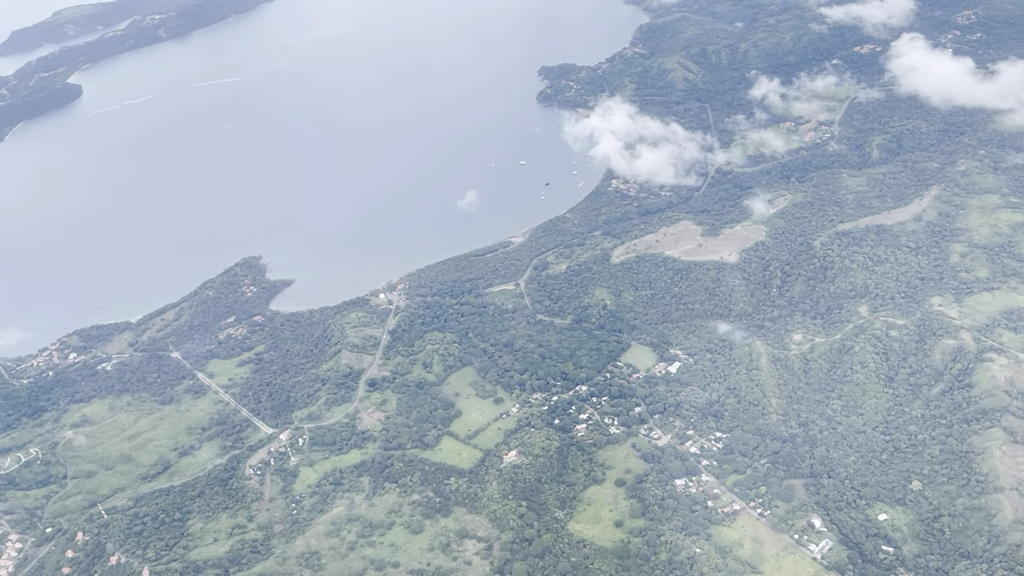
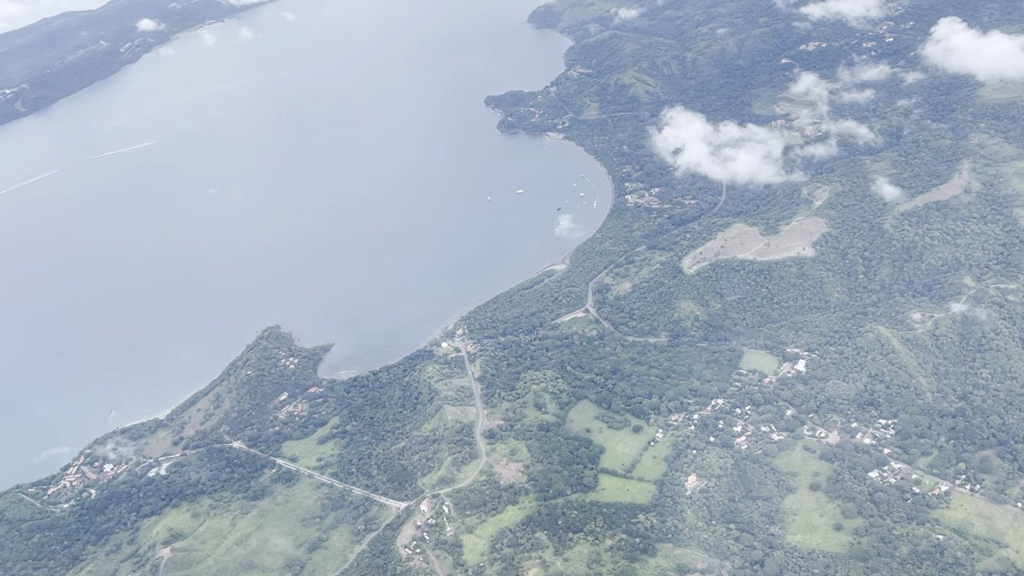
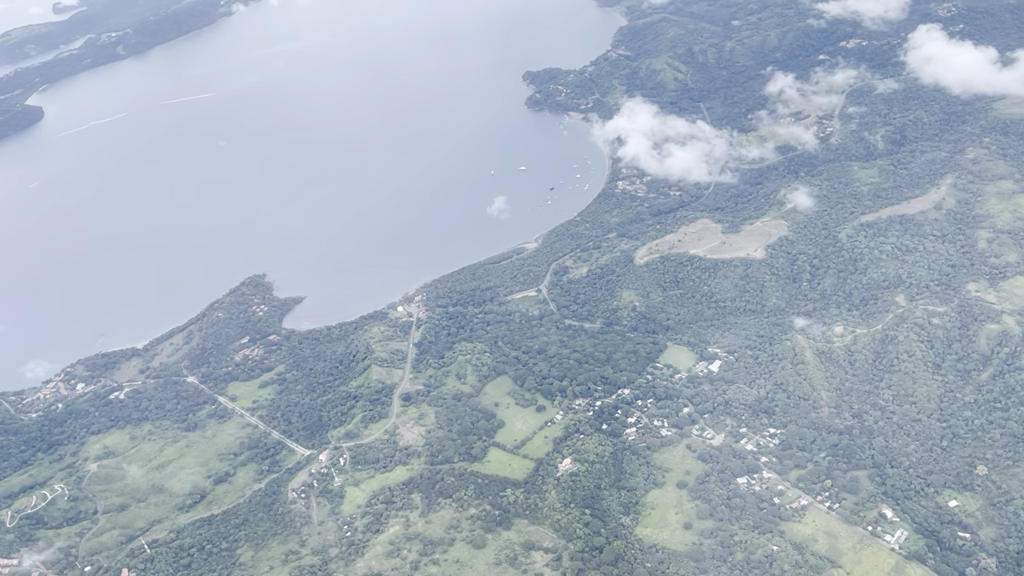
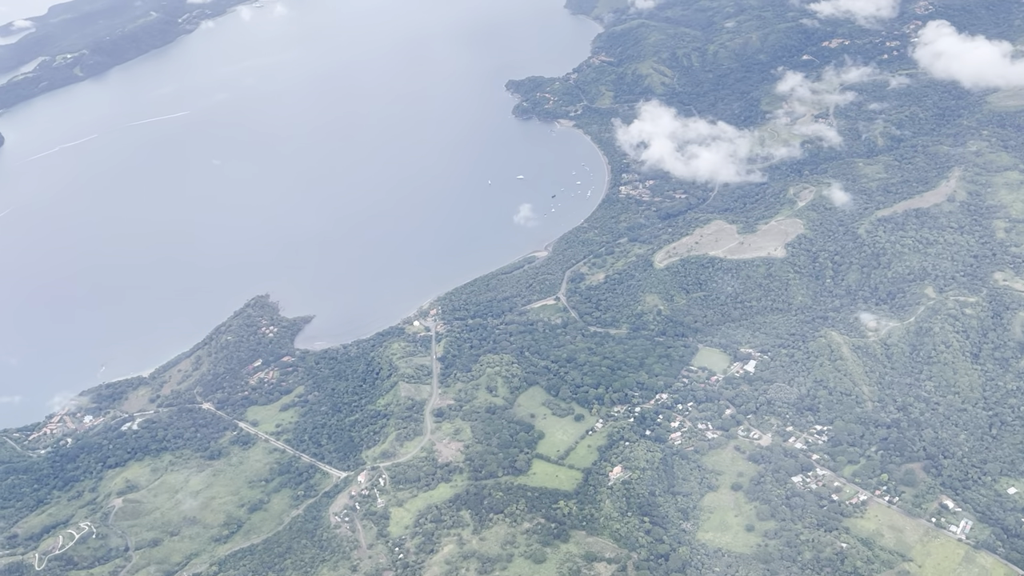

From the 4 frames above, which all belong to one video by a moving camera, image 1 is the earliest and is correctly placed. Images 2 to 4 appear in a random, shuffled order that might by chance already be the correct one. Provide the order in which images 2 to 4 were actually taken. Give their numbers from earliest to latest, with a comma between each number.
3, 4, 2
